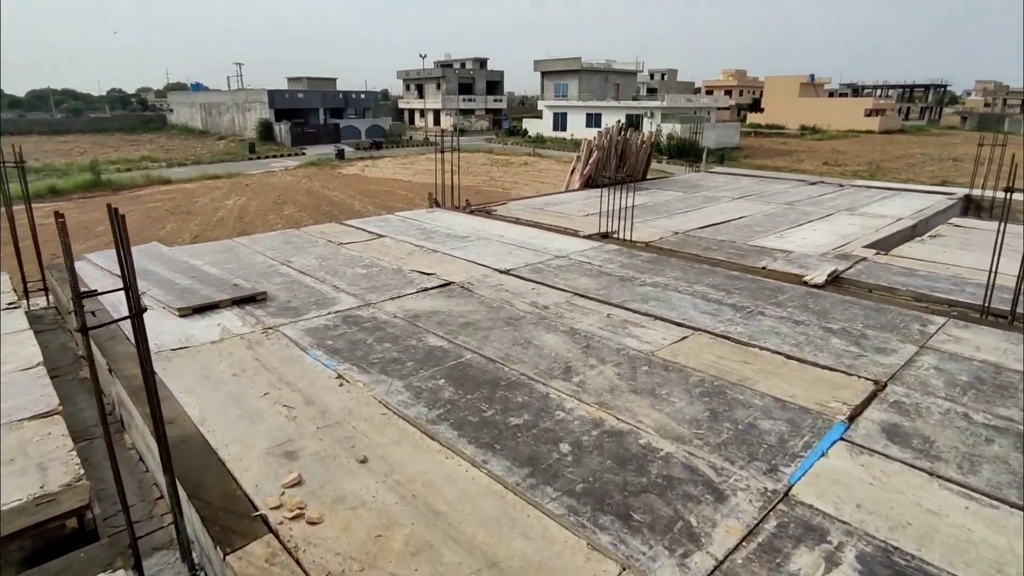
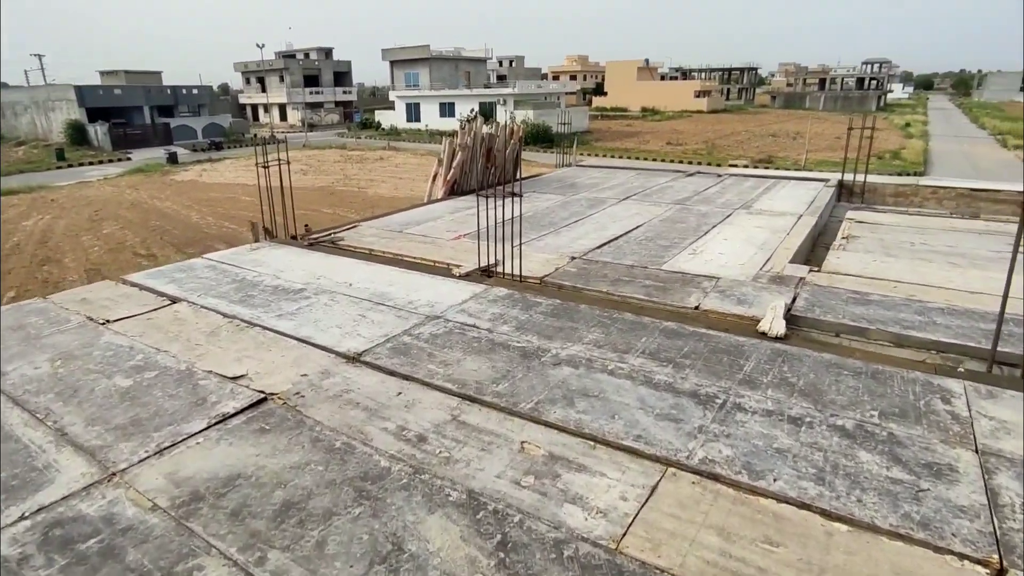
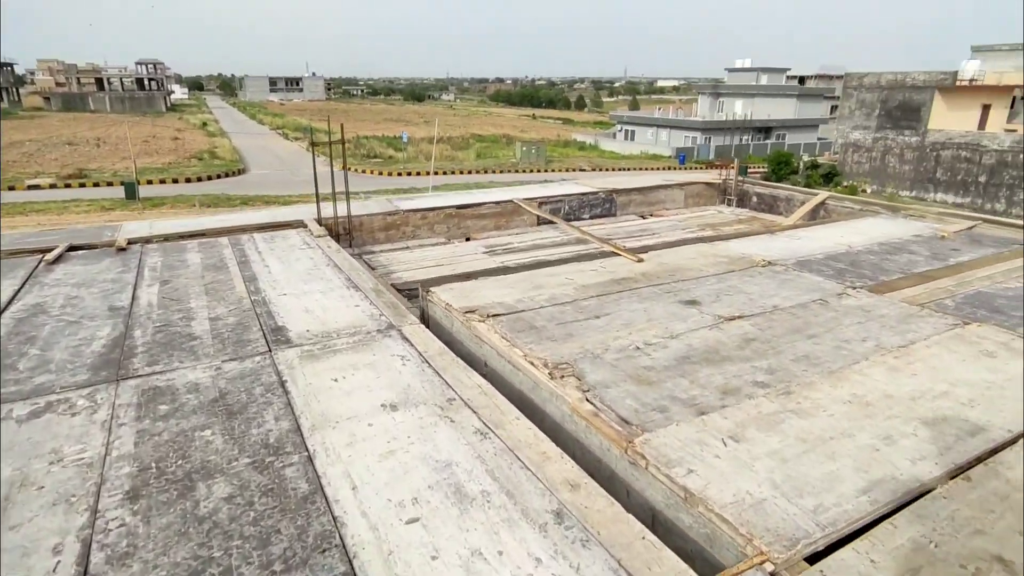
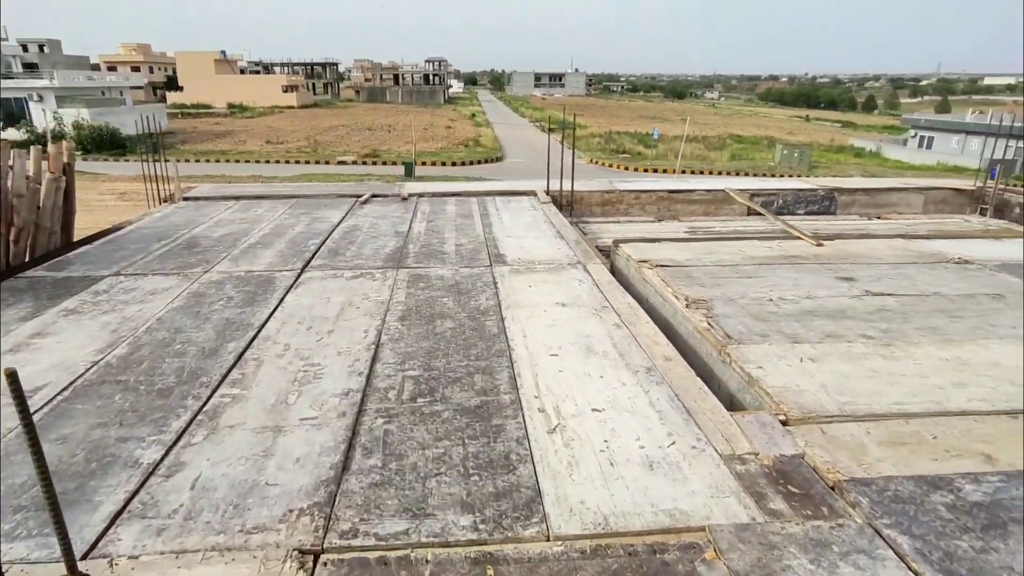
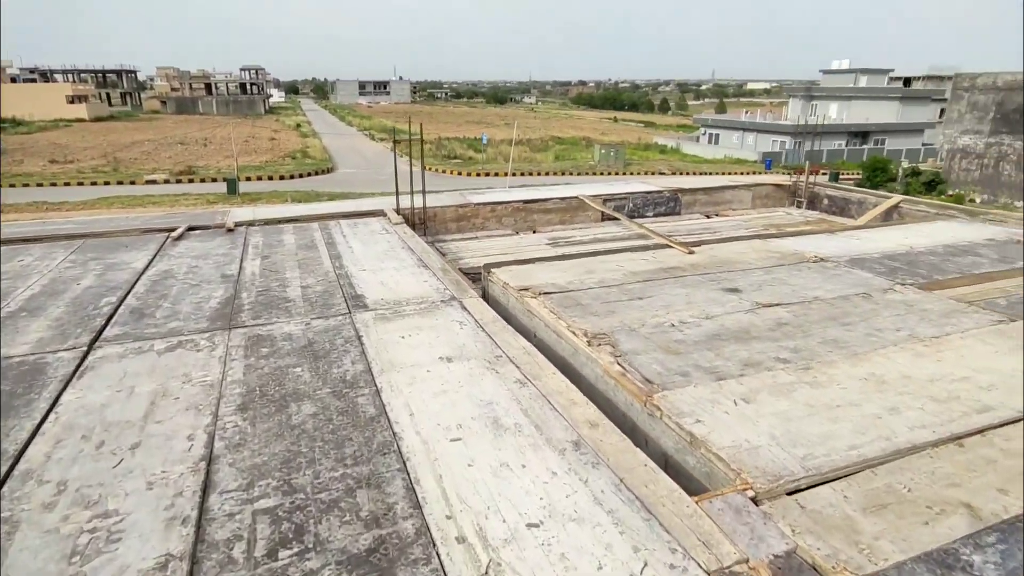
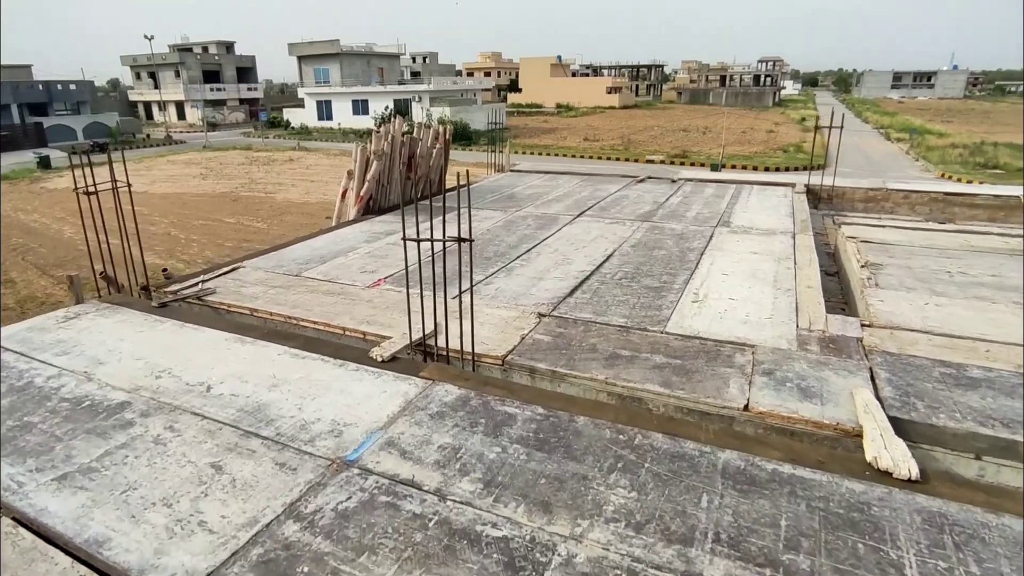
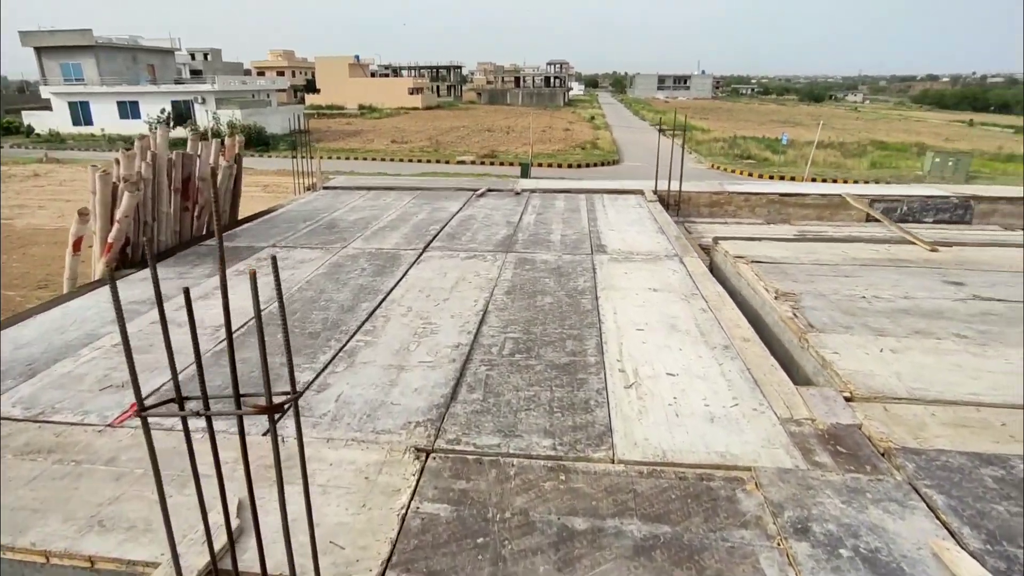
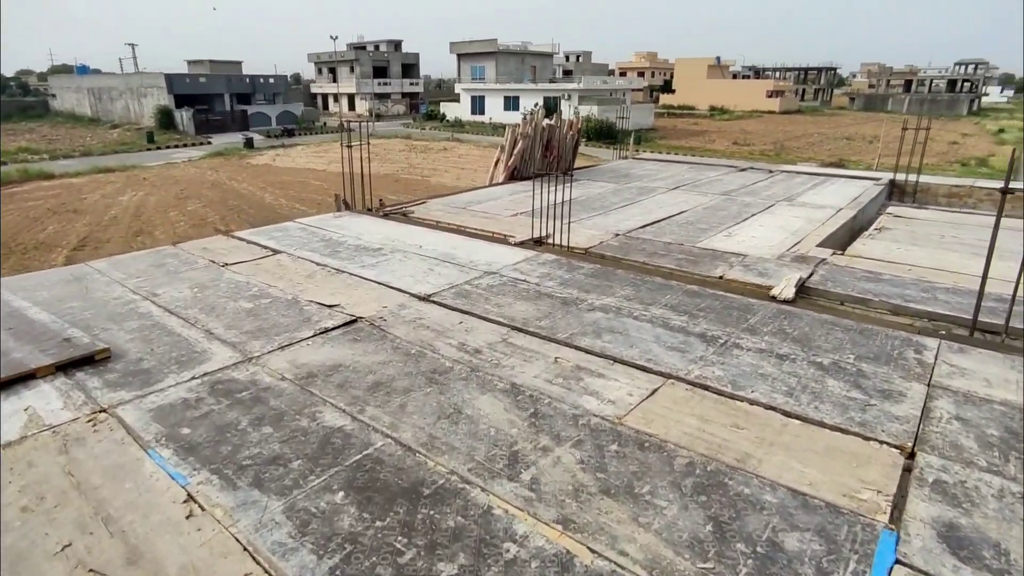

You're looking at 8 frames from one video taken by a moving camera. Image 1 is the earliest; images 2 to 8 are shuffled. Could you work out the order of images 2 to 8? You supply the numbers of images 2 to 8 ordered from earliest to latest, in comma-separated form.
8, 2, 6, 7, 4, 5, 3
